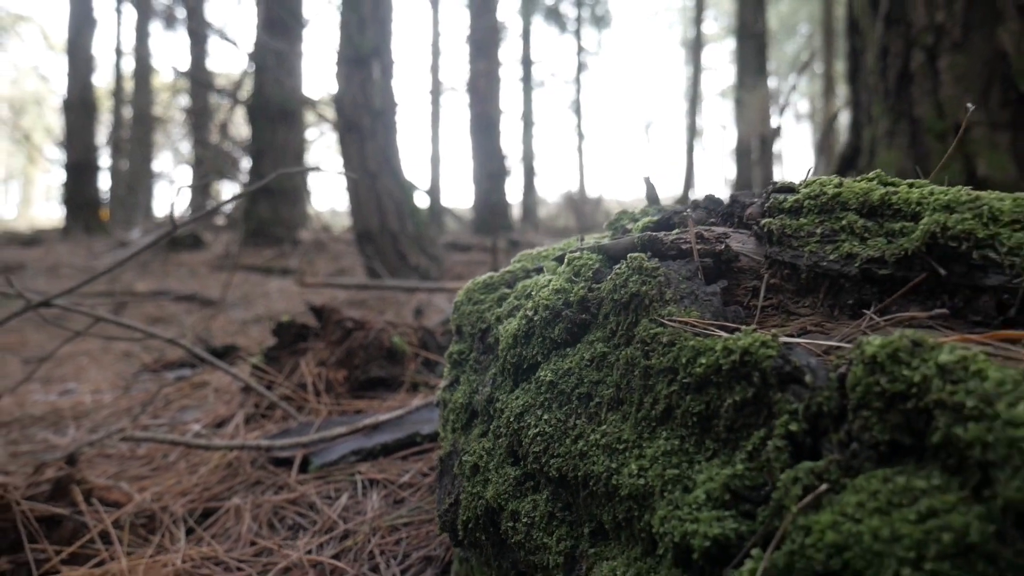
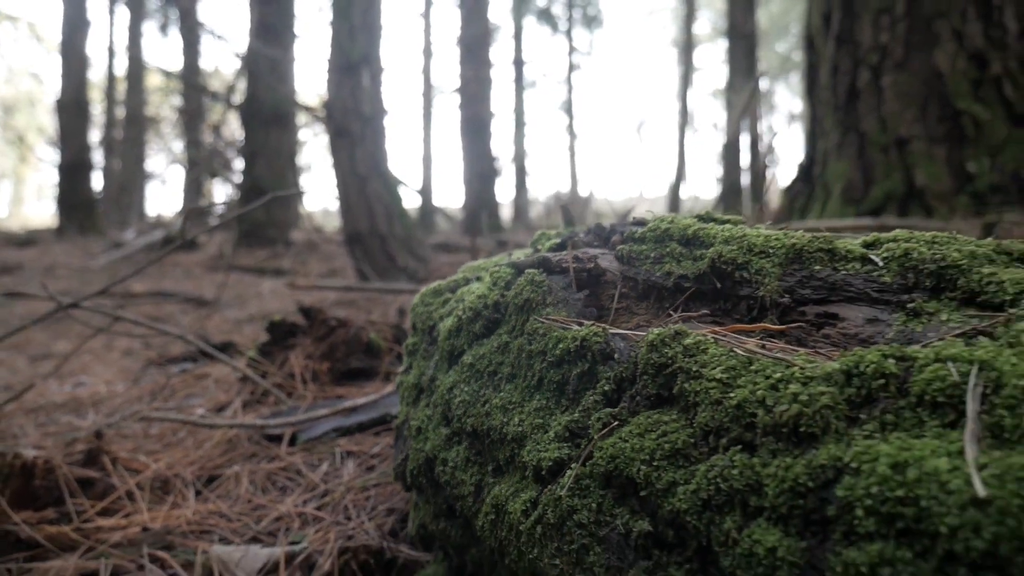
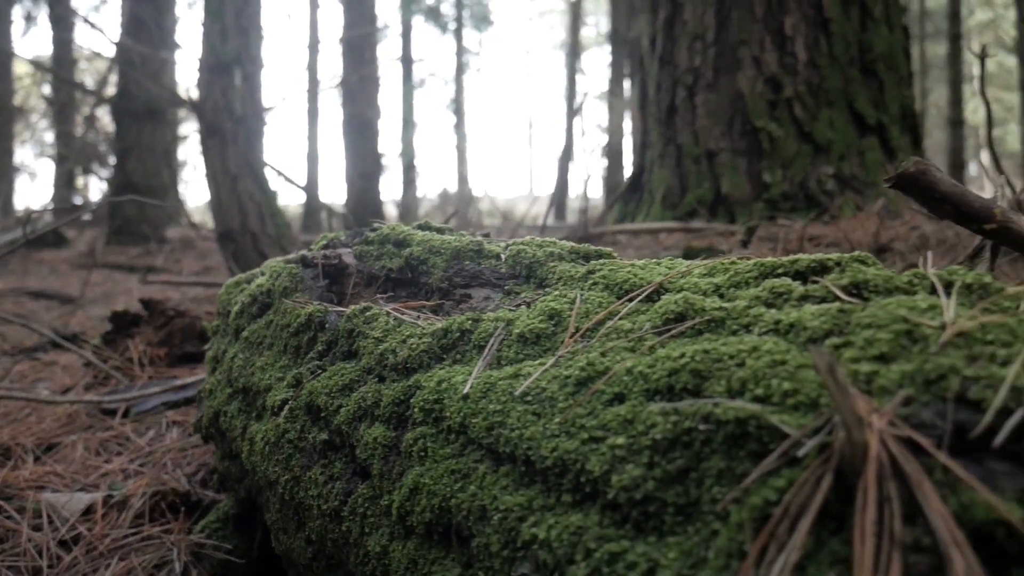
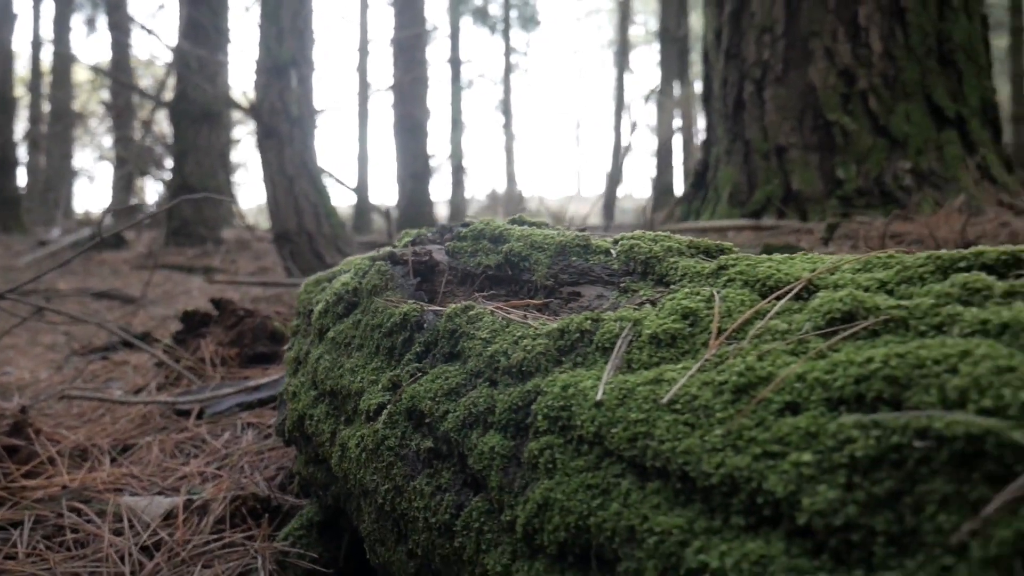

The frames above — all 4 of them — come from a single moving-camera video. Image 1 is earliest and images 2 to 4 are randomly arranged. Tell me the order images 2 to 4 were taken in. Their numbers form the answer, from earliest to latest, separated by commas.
2, 4, 3
